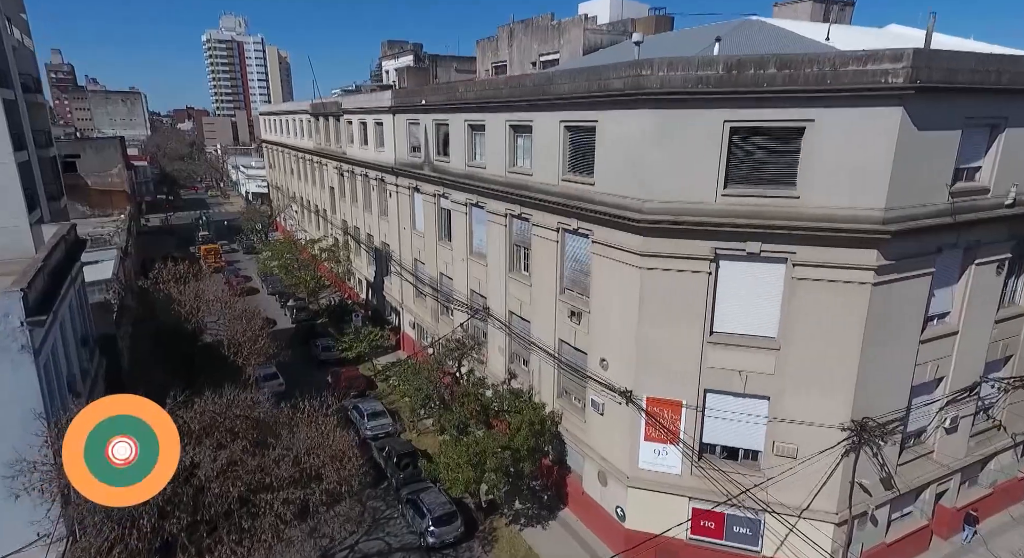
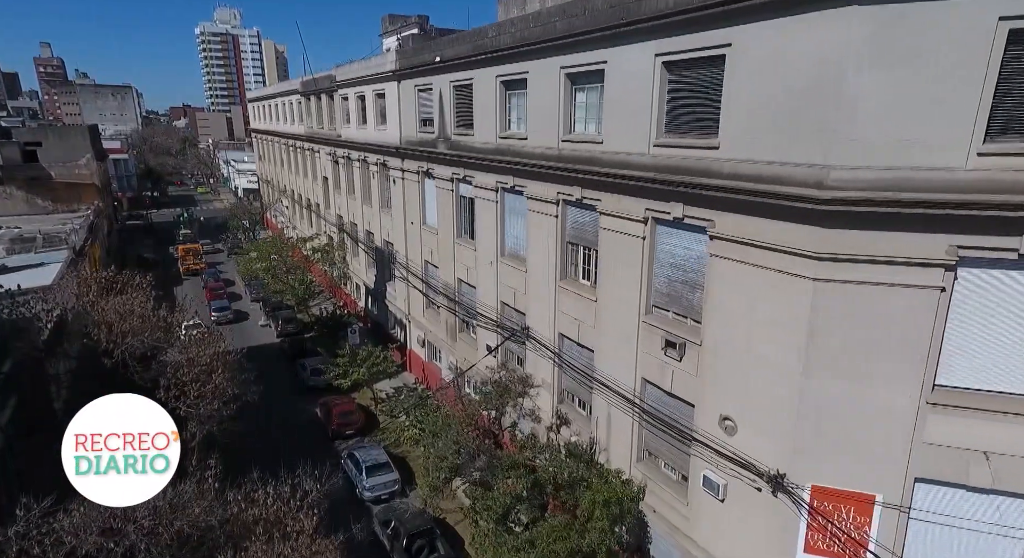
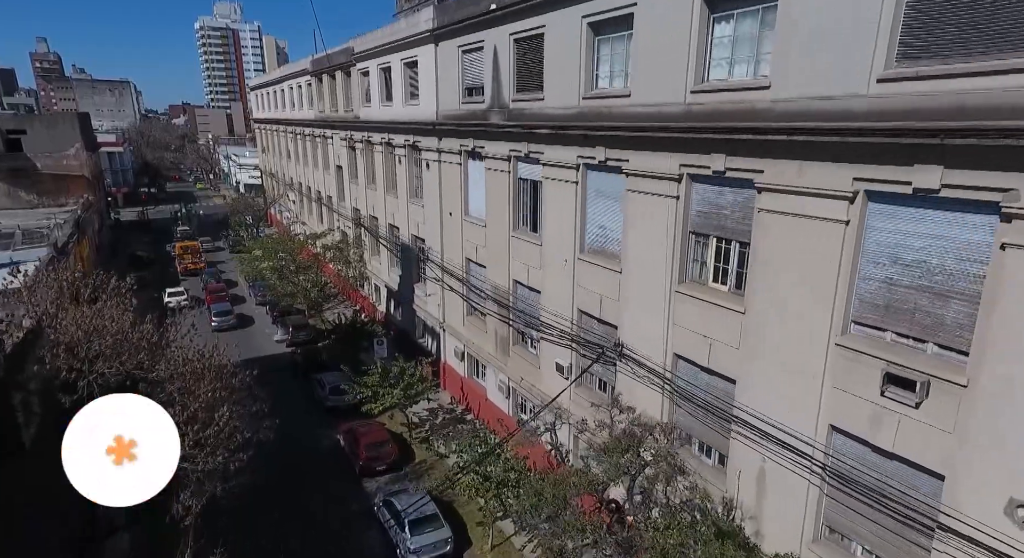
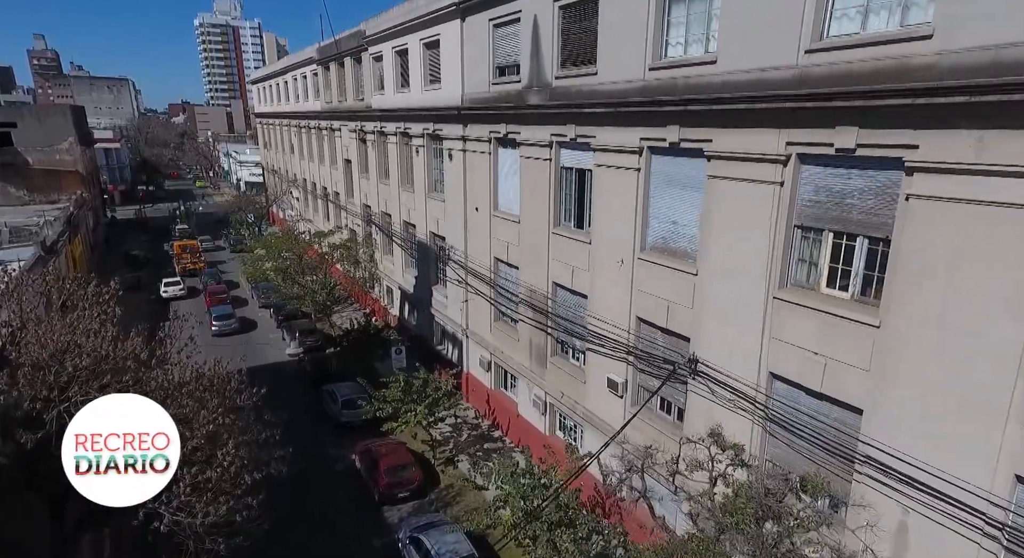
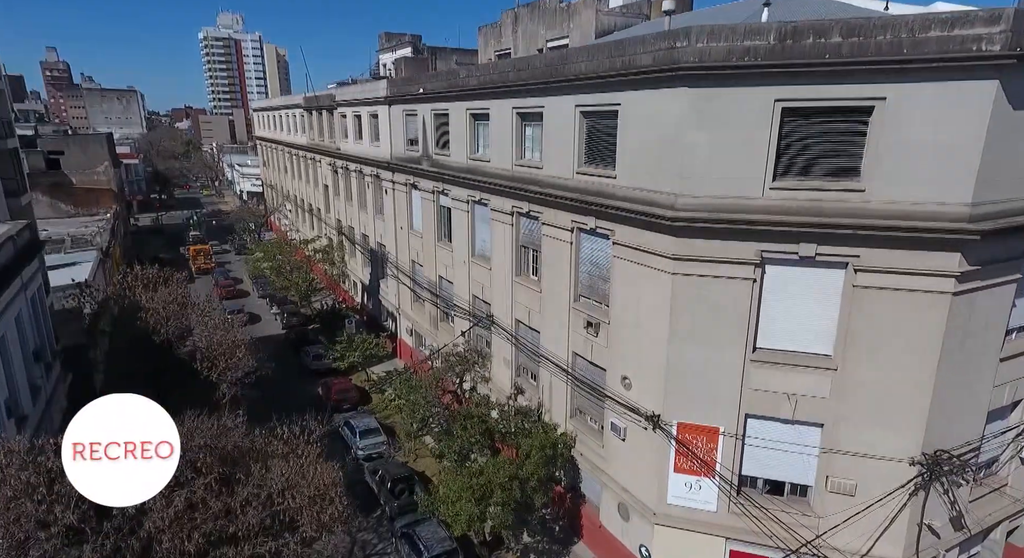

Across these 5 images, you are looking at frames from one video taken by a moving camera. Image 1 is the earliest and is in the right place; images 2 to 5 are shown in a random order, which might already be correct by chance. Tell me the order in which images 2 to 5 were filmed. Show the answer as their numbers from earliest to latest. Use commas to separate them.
5, 2, 3, 4
